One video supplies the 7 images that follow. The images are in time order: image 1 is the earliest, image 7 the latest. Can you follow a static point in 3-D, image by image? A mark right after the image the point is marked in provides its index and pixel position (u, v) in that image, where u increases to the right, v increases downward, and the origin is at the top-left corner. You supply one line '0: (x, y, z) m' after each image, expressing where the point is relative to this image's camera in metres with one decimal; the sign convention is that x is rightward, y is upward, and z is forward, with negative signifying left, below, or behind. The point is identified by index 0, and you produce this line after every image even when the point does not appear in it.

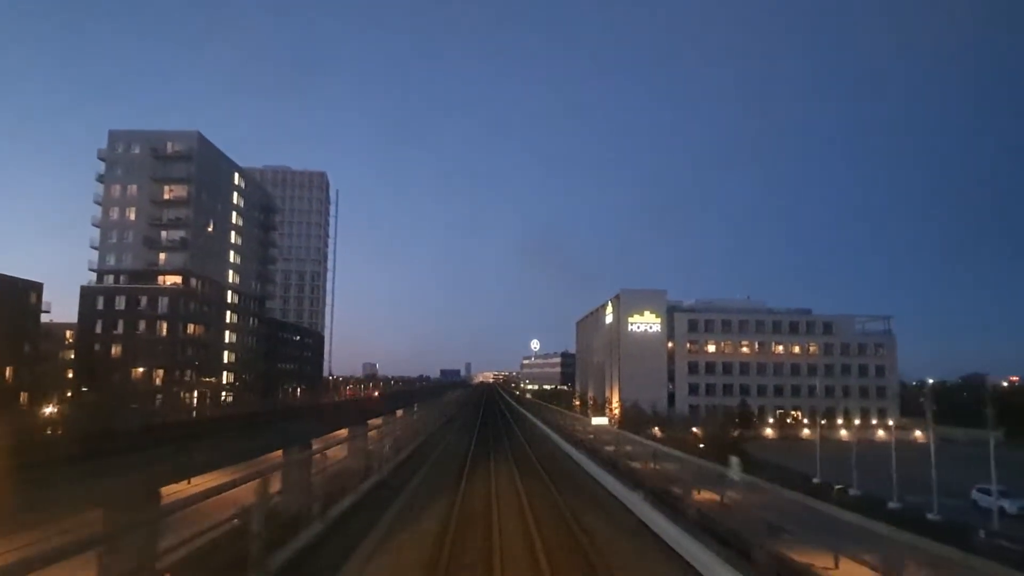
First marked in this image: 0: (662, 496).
0: (+2.3, -3.2, +12.6) m
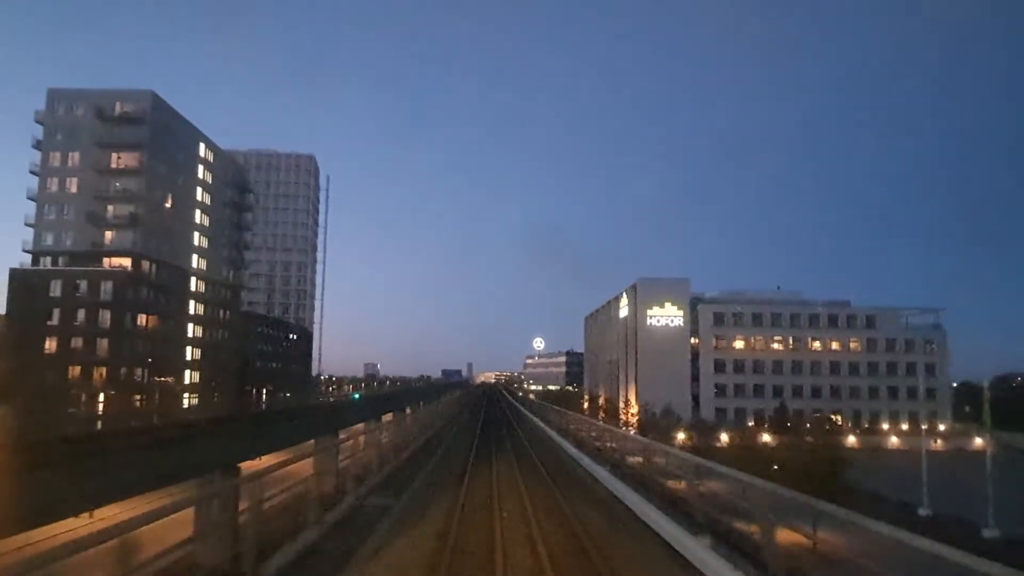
0: (+2.4, -3.0, +10.3) m
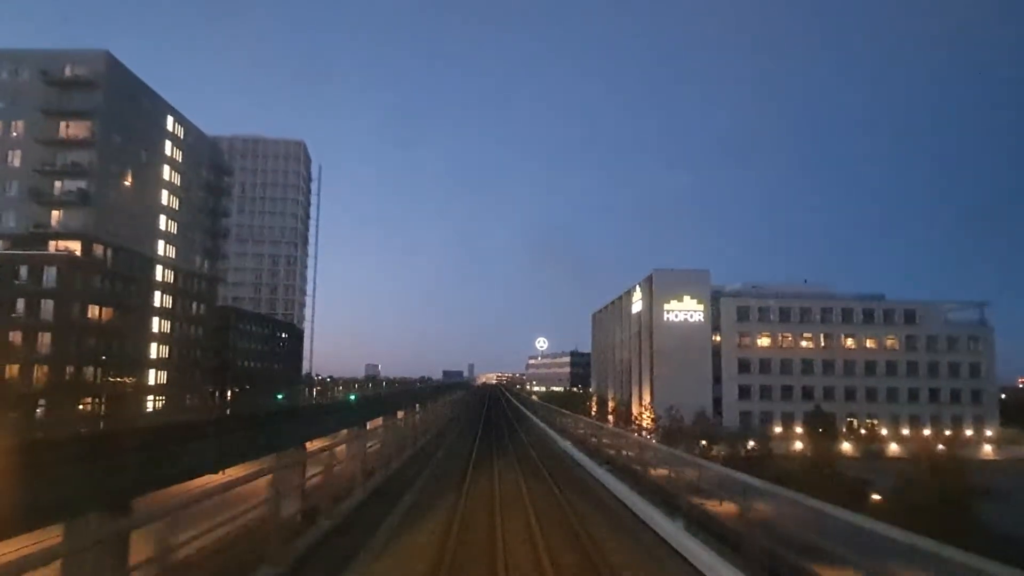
0: (+2.5, -2.8, +8.6) m
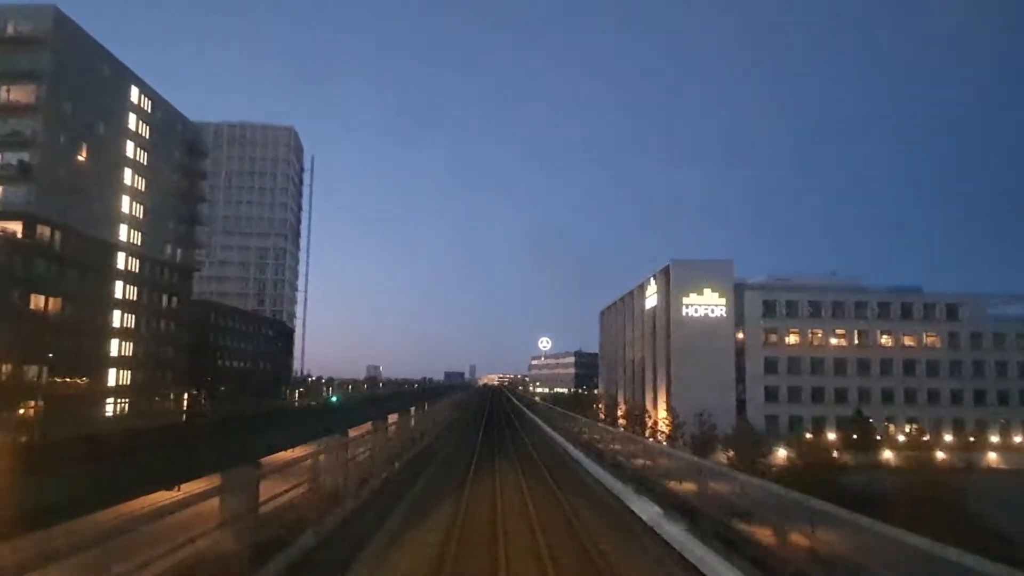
0: (+2.5, -2.6, +7.1) m
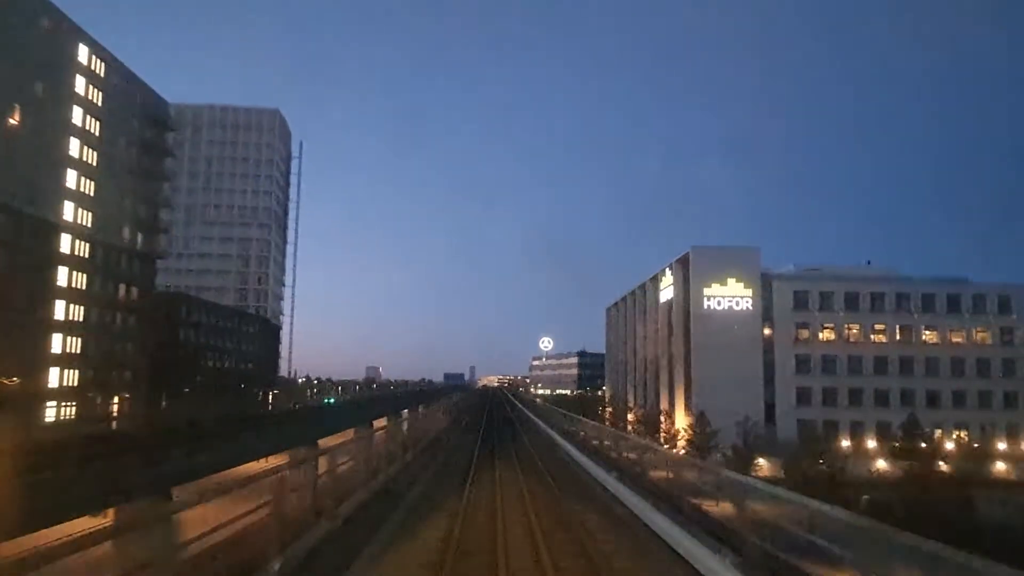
0: (+2.6, -2.4, +5.5) m
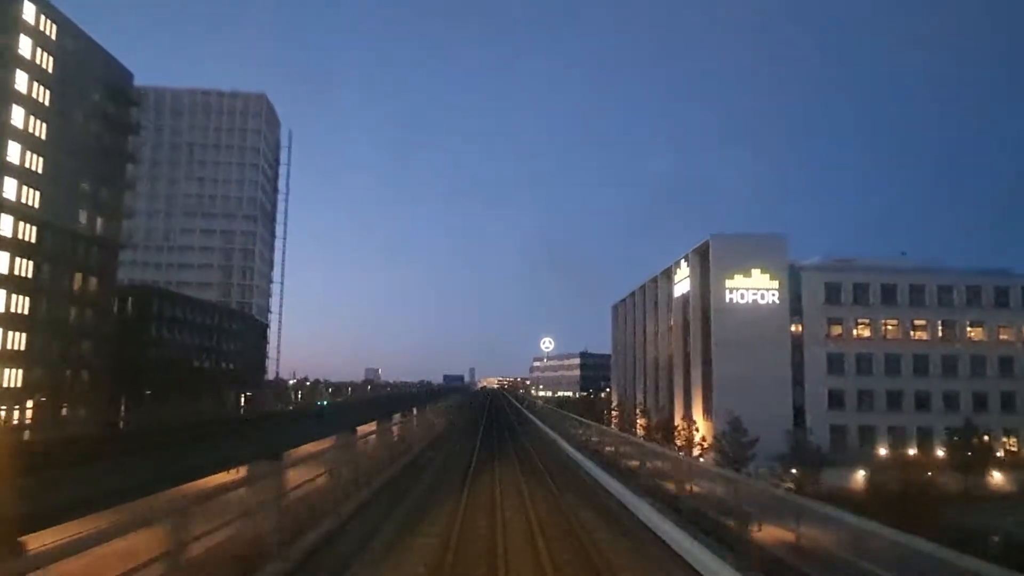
0: (+2.6, -2.3, +4.2) m
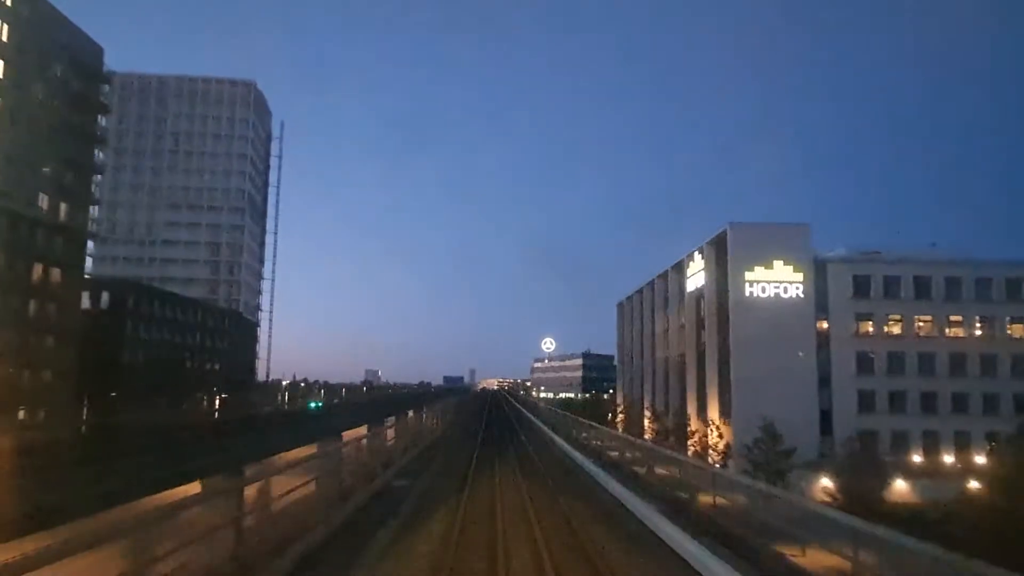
0: (+2.6, -2.2, +3.2) m
